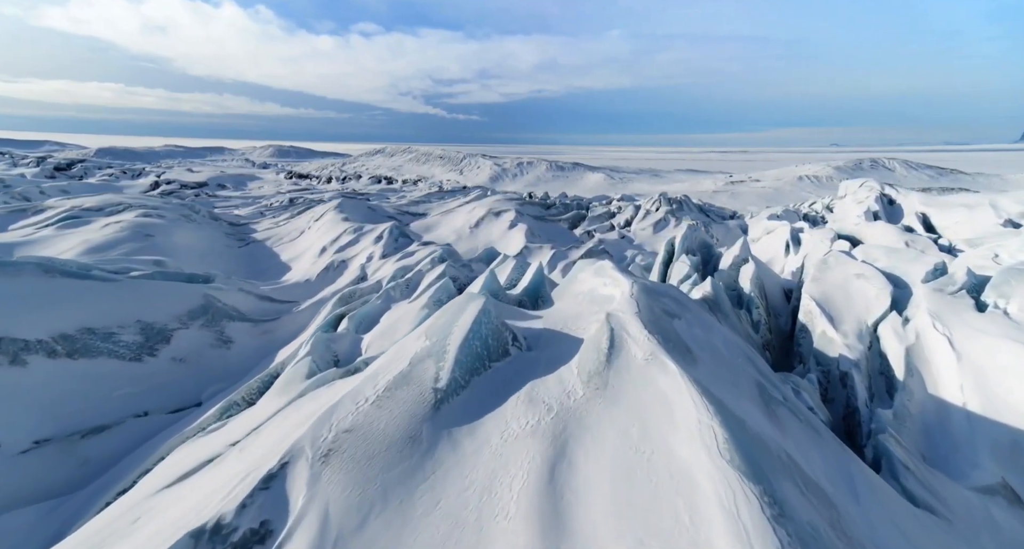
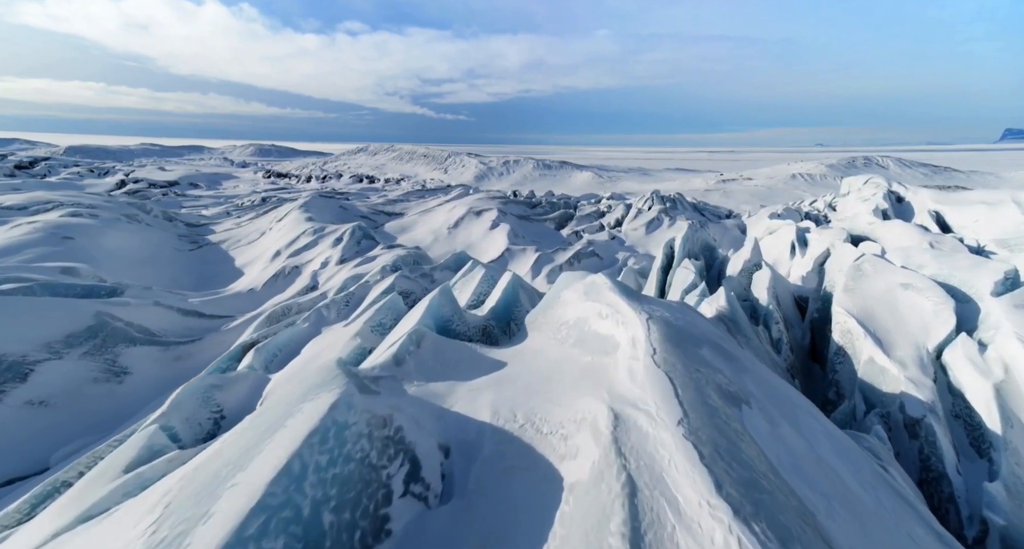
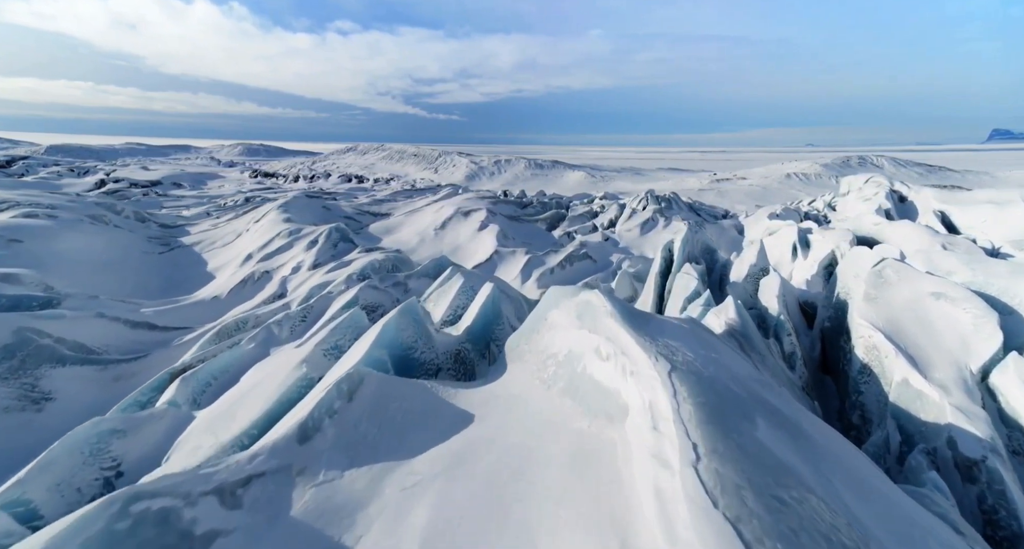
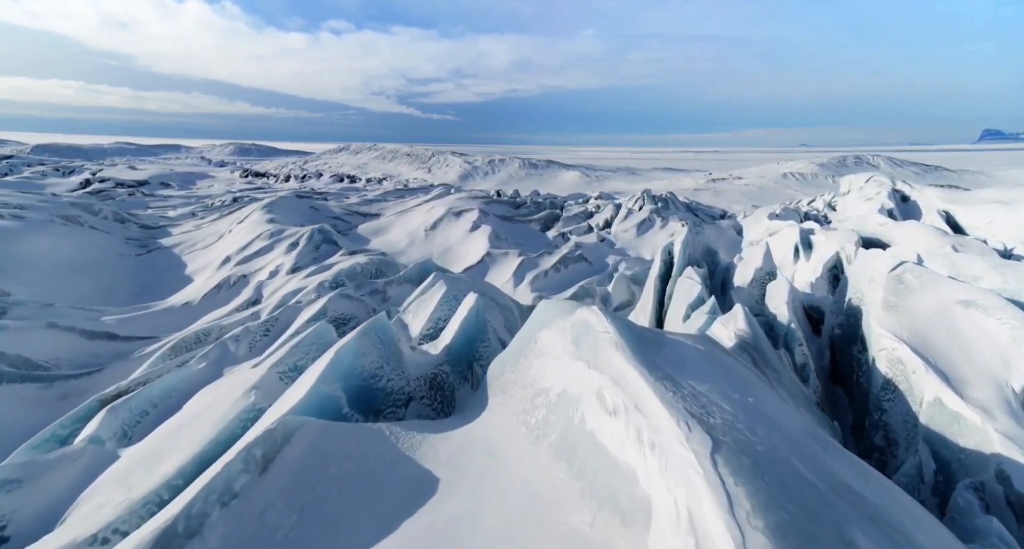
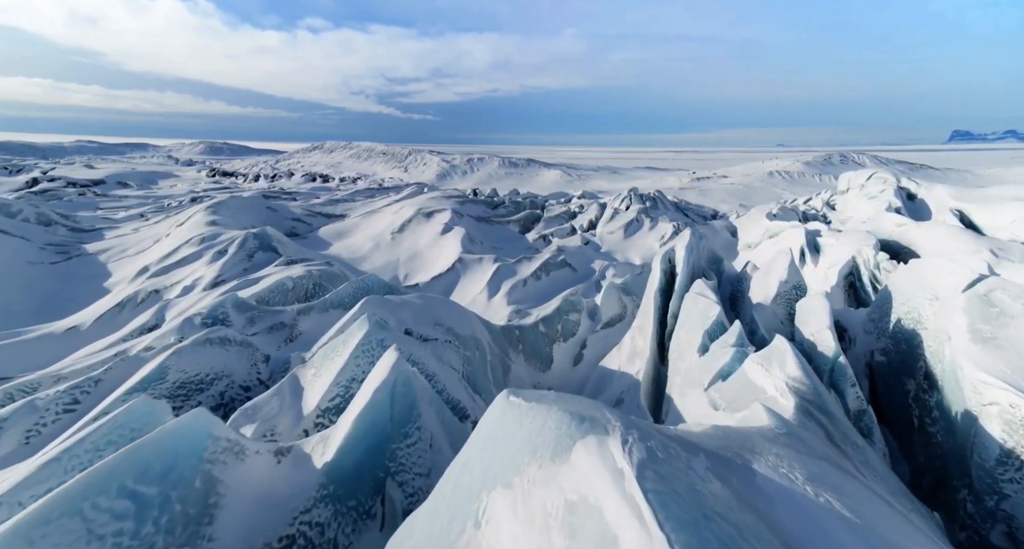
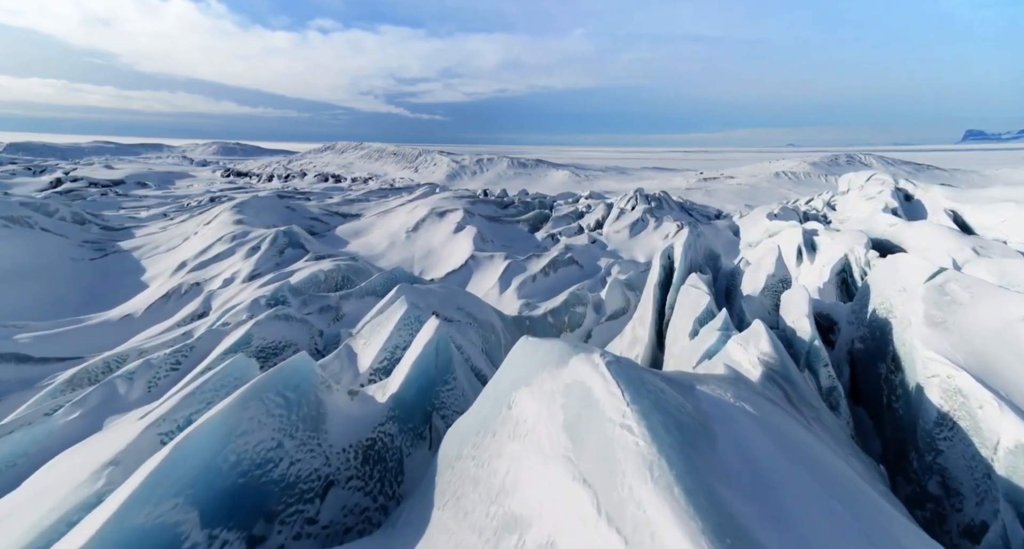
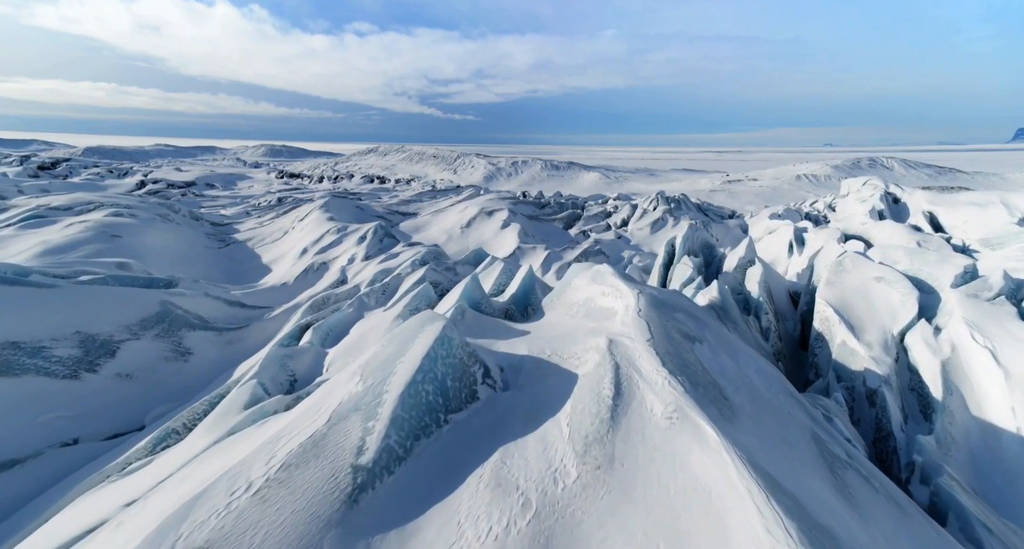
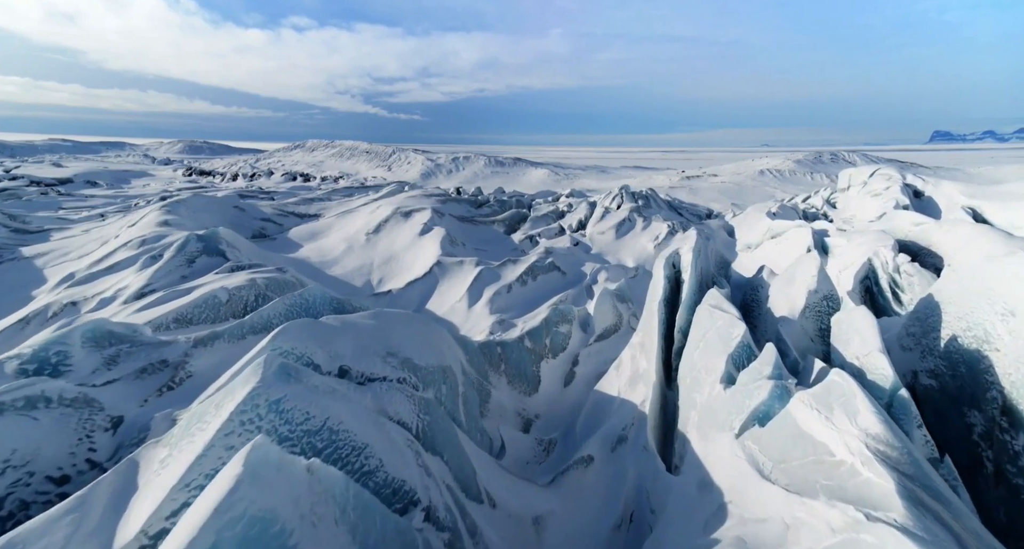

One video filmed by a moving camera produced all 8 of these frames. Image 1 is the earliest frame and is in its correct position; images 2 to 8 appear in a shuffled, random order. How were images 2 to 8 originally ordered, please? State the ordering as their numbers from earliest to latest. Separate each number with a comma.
7, 2, 3, 4, 6, 5, 8
